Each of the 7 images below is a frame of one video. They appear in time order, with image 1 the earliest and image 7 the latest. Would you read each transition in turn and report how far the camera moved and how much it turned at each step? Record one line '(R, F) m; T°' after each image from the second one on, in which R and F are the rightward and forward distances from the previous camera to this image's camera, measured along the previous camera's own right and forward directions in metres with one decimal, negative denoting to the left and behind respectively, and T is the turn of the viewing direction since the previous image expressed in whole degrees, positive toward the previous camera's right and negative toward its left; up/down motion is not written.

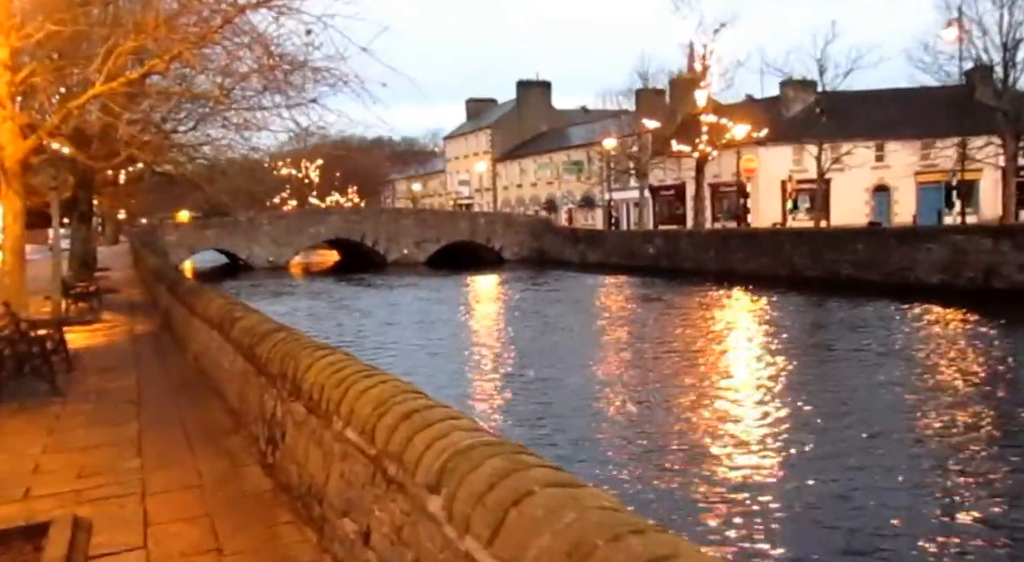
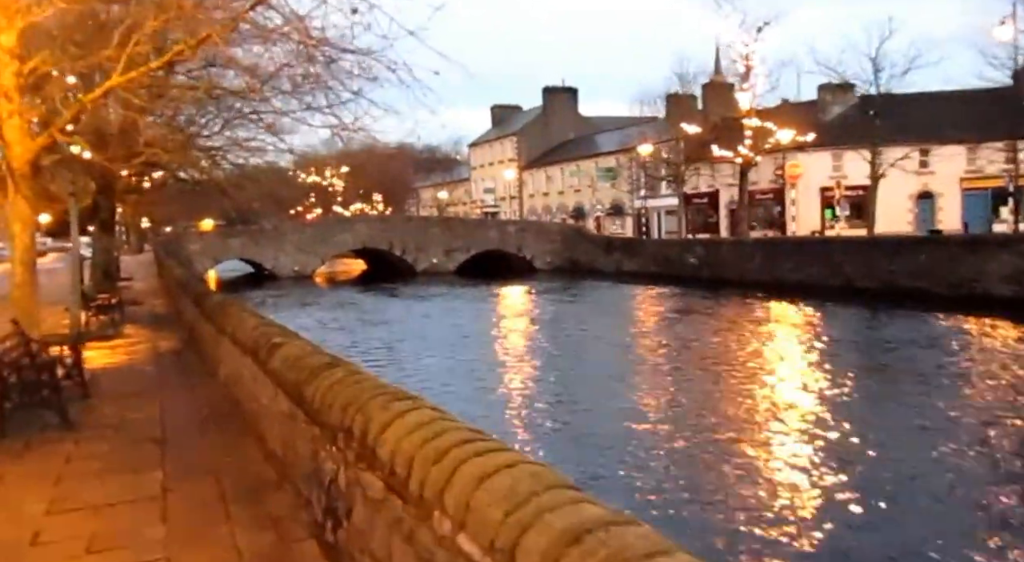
(-0.4, +1.1) m; -1°
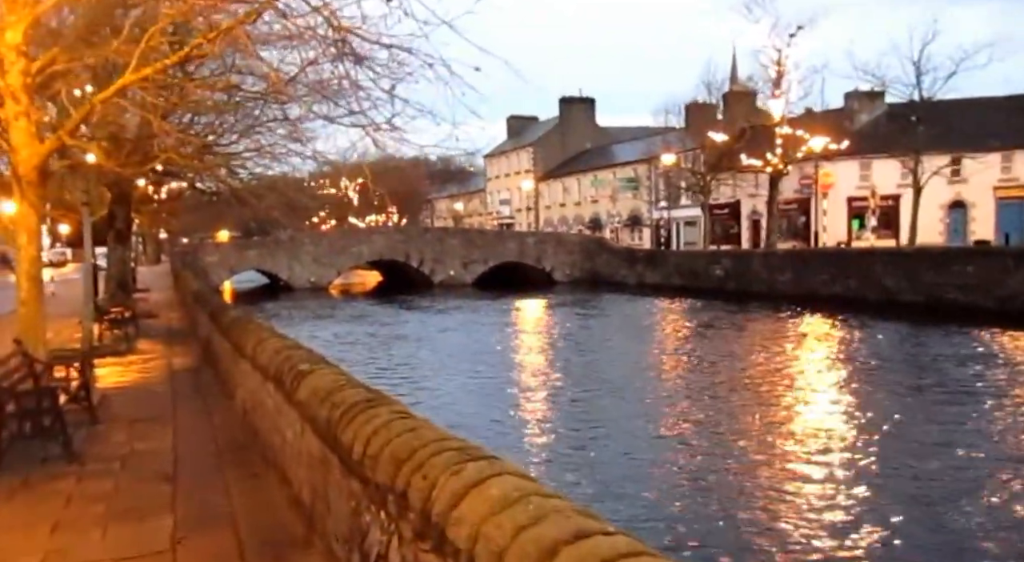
(-0.3, +0.8) m; -1°
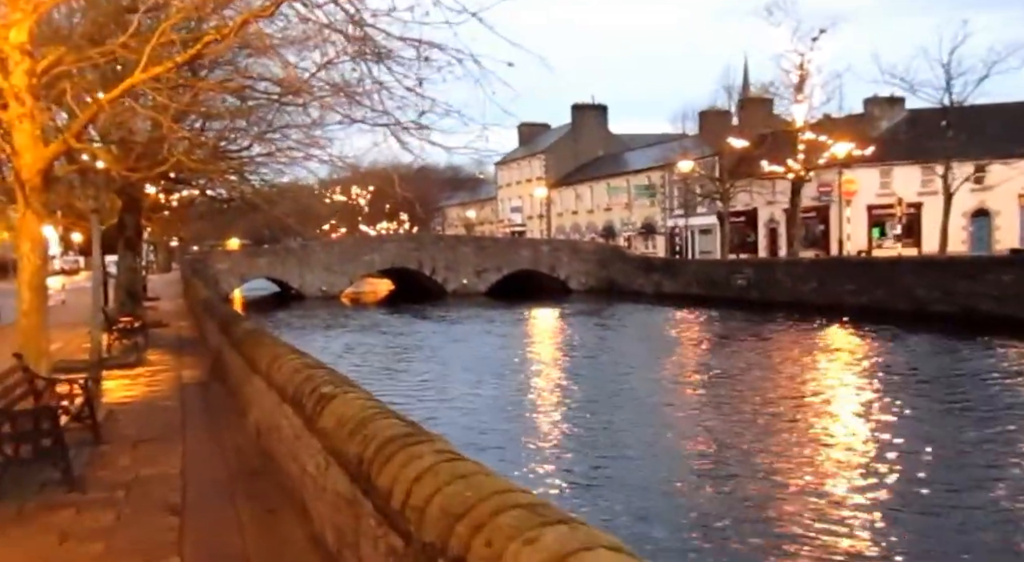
(-0.2, +0.6) m; -1°
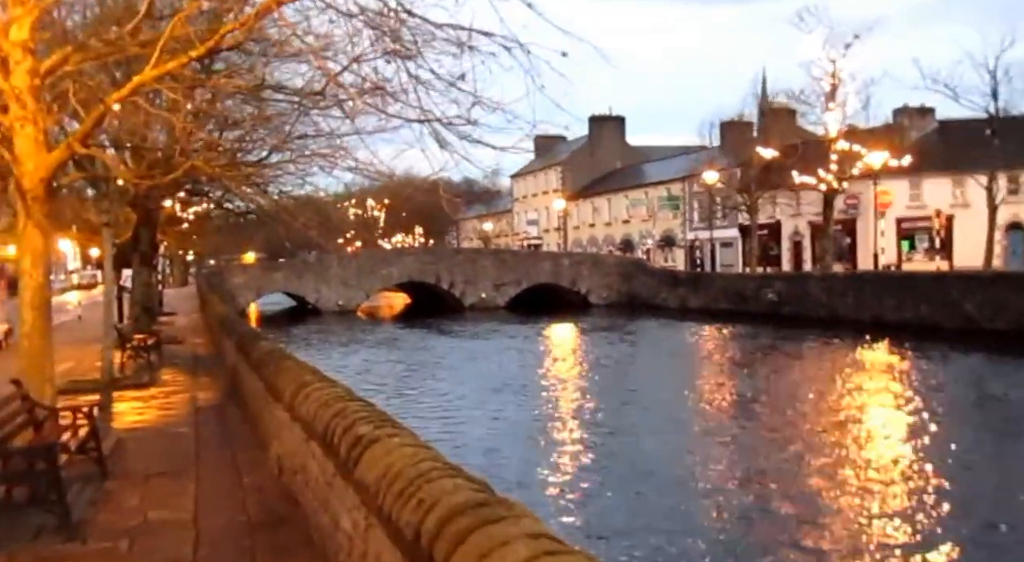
(-0.3, +0.8) m; -1°
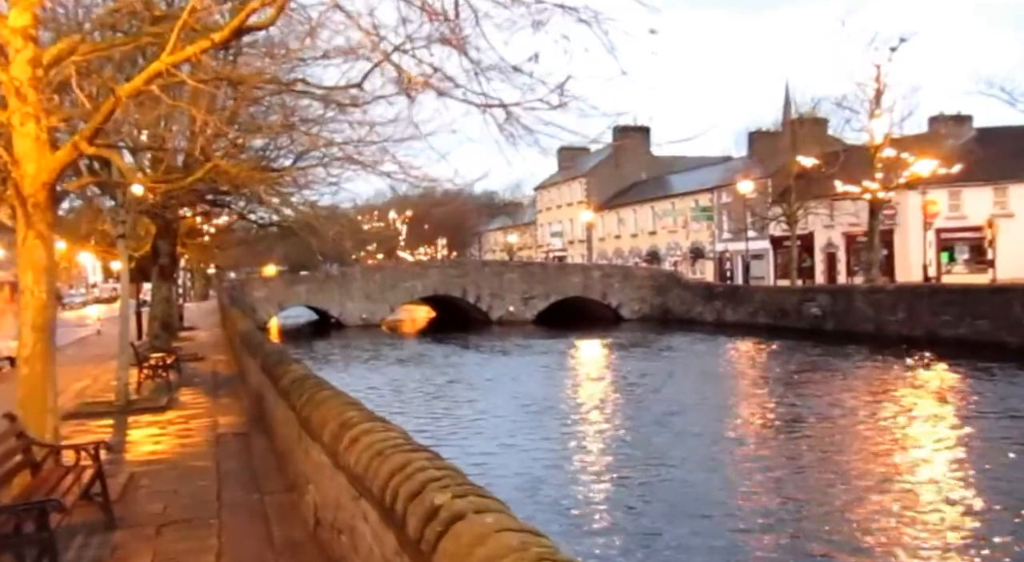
(-0.3, +1.0) m; -1°
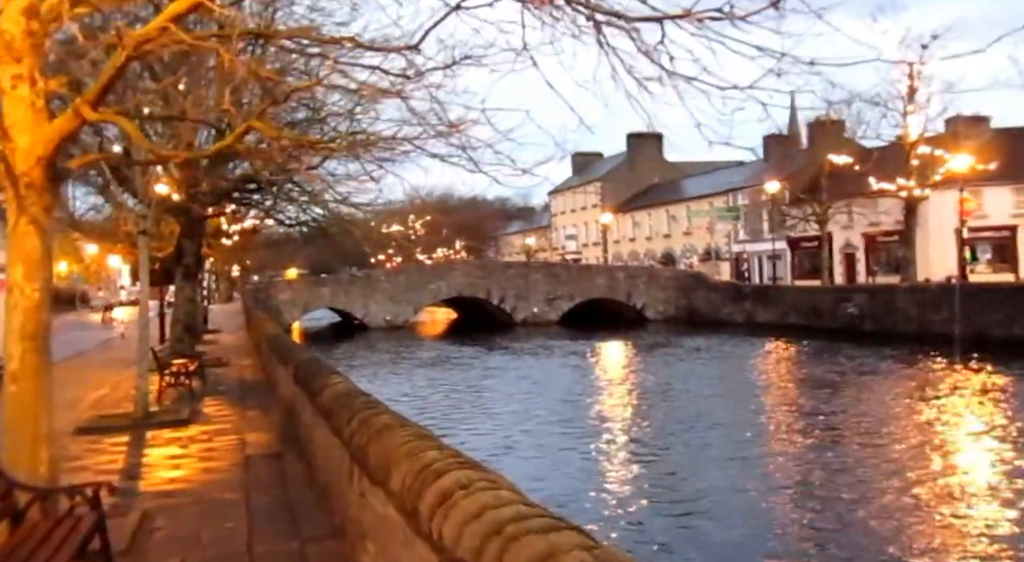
(-0.5, +1.4) m; -1°
